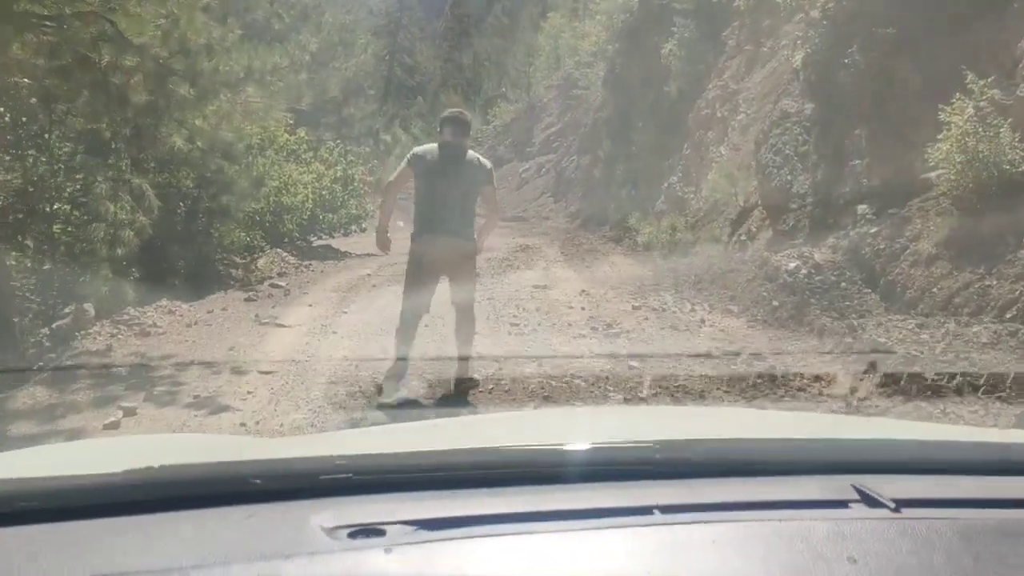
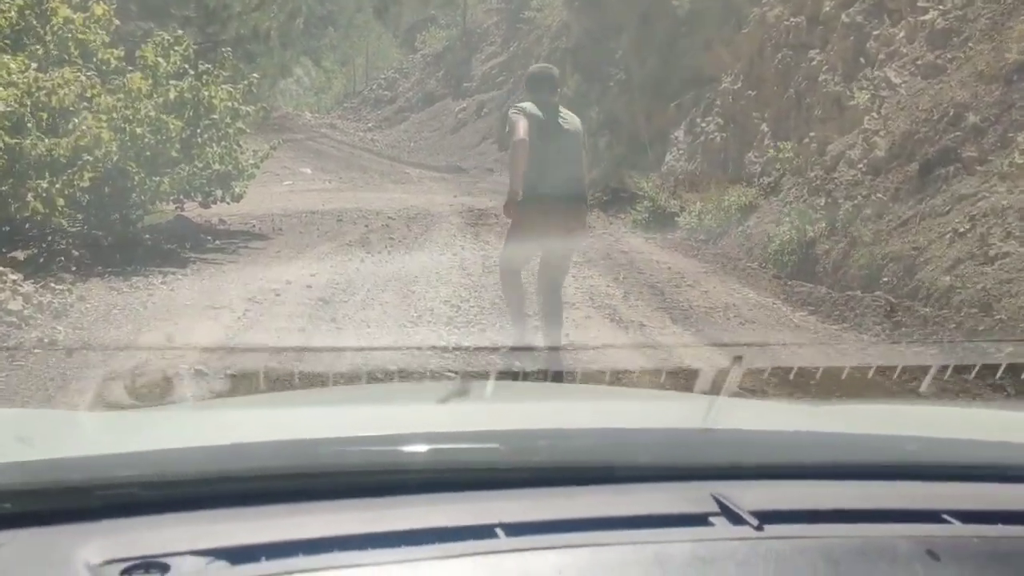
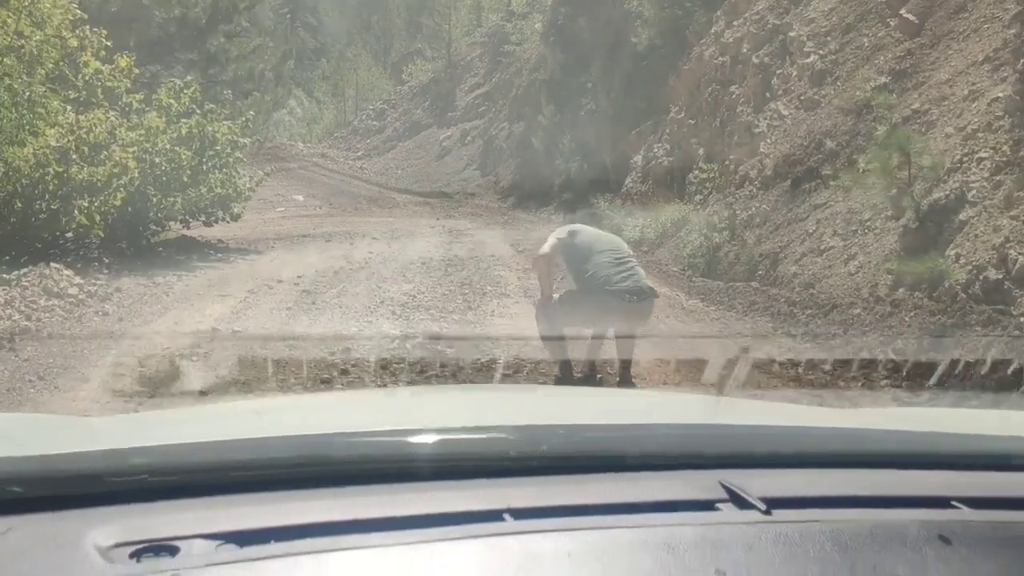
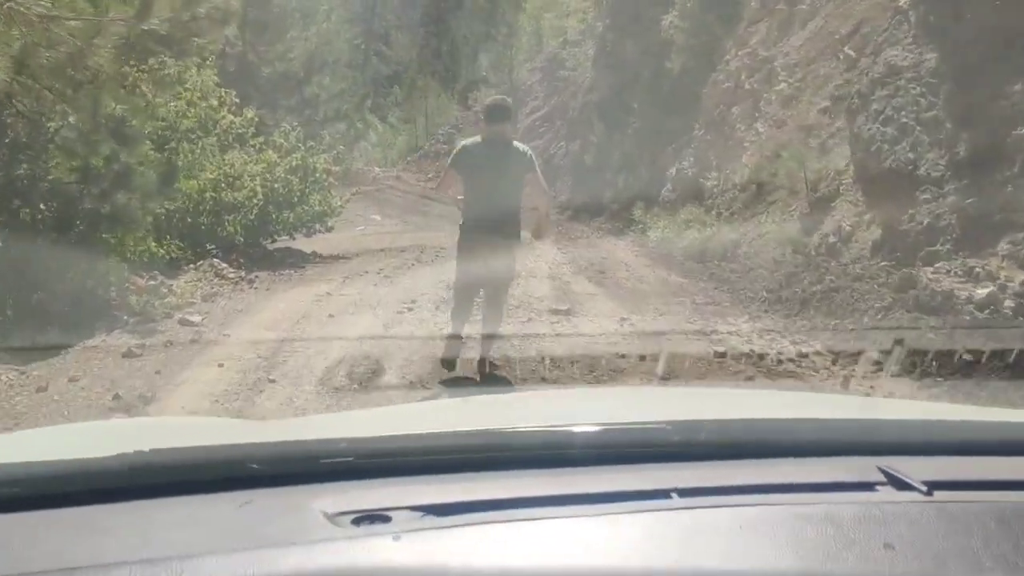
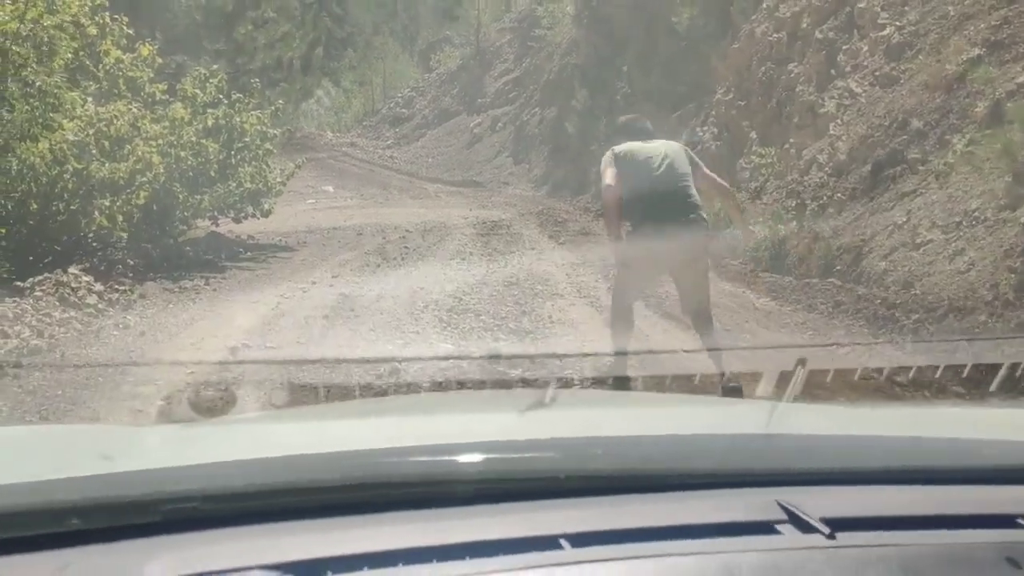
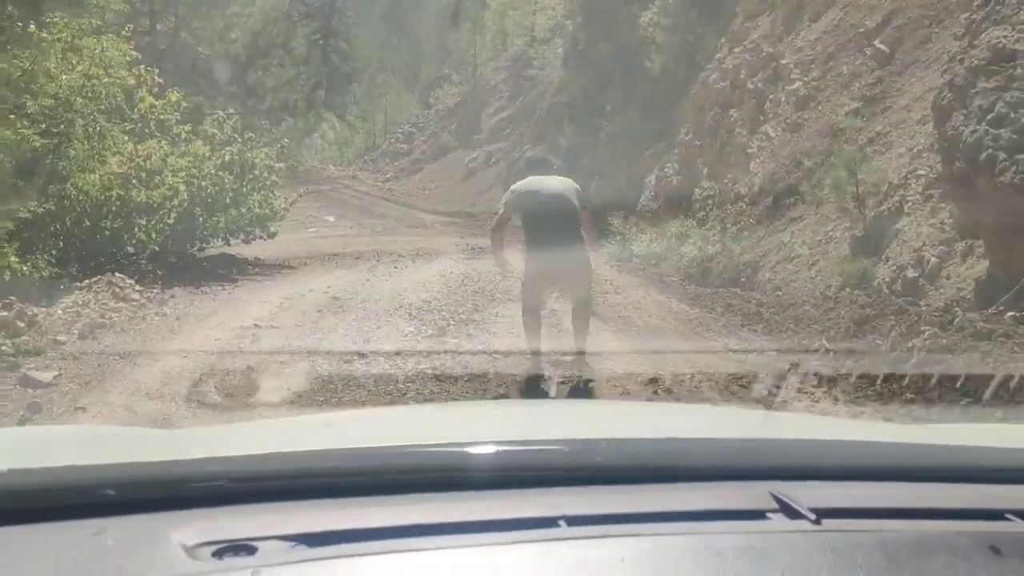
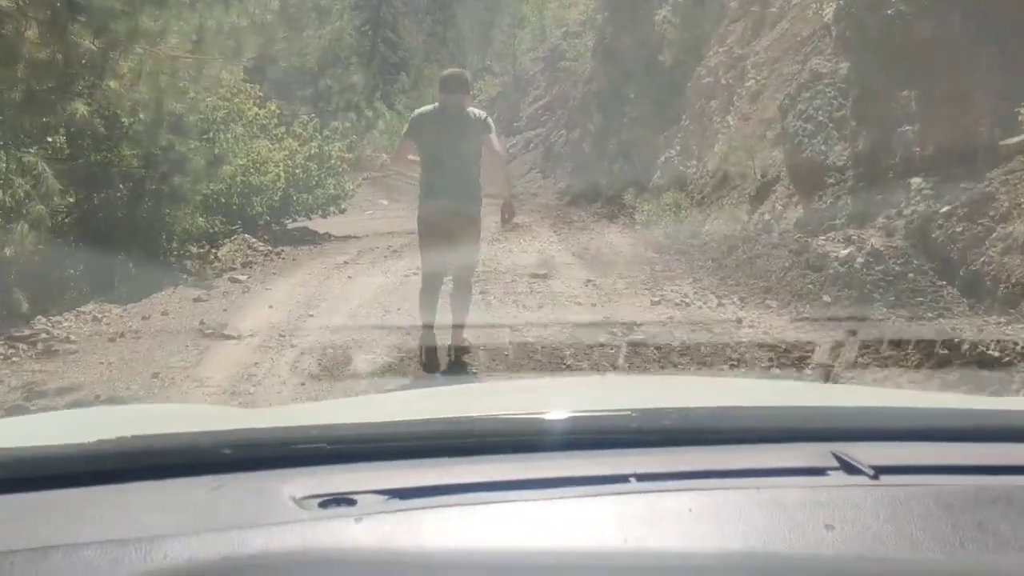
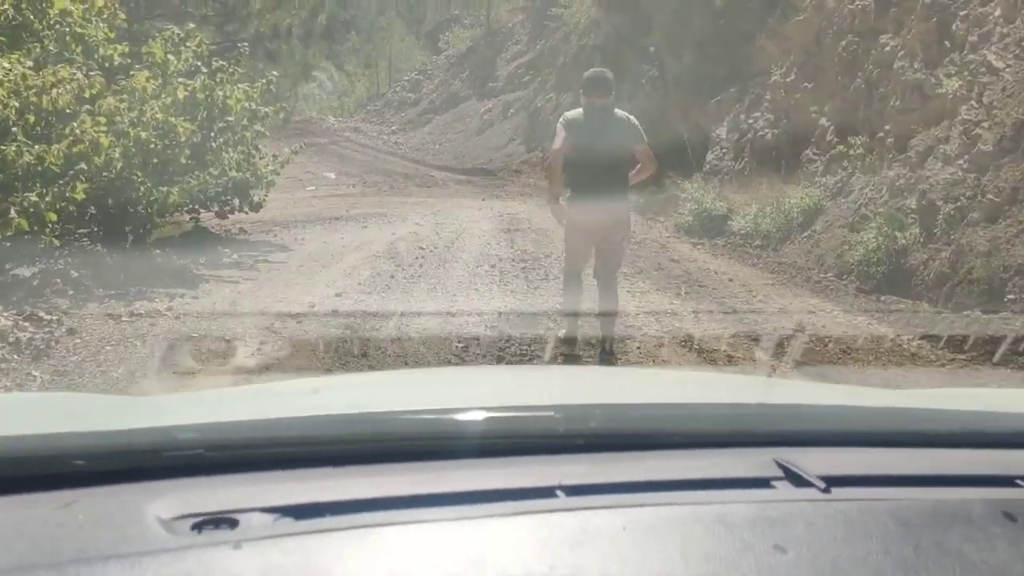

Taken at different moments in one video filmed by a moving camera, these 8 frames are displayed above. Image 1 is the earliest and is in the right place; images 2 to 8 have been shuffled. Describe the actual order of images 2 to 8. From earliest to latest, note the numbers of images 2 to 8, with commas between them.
7, 4, 6, 3, 5, 2, 8
